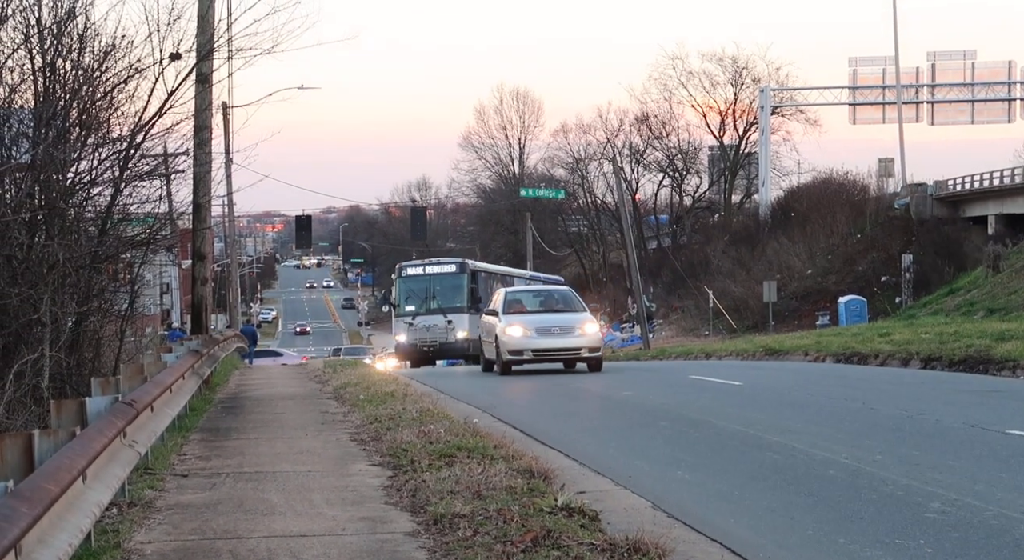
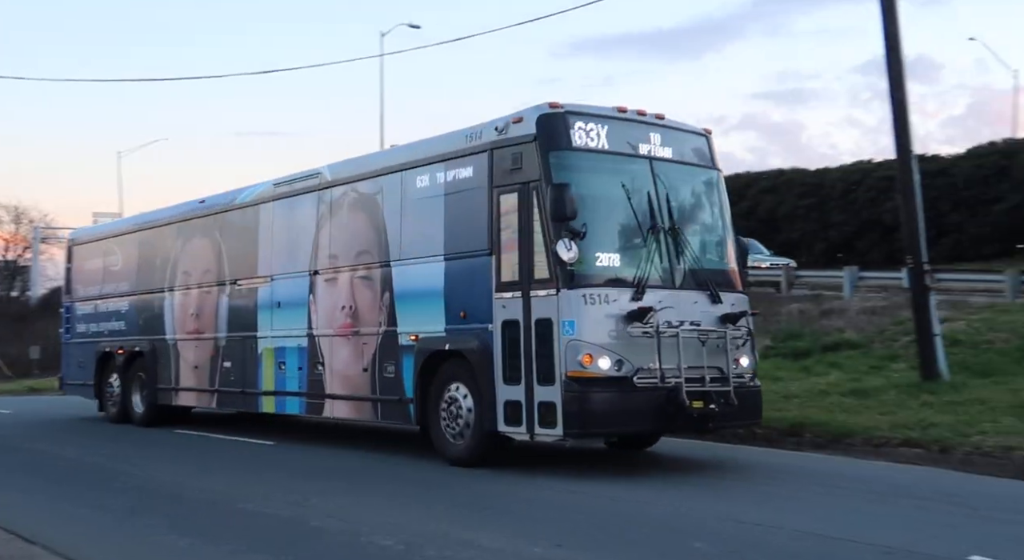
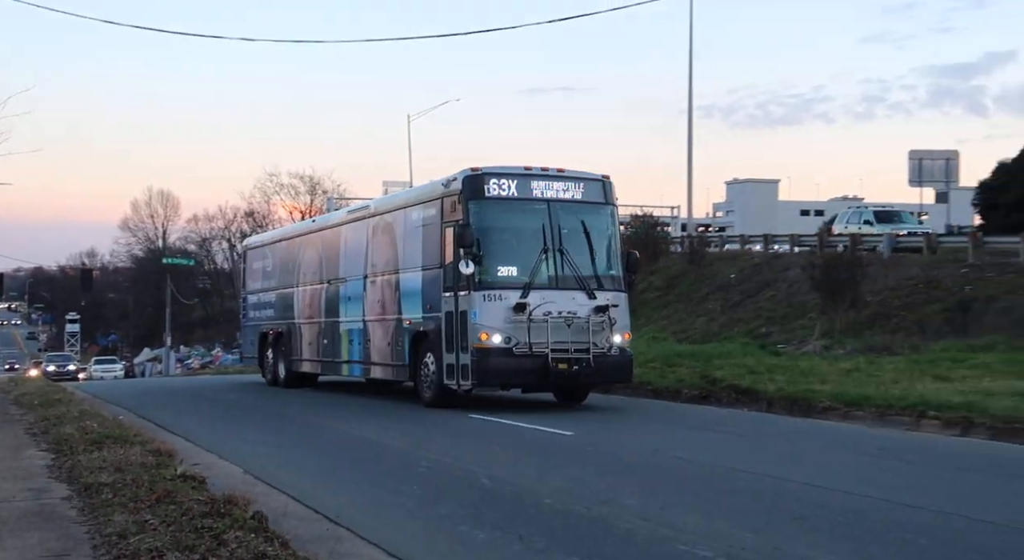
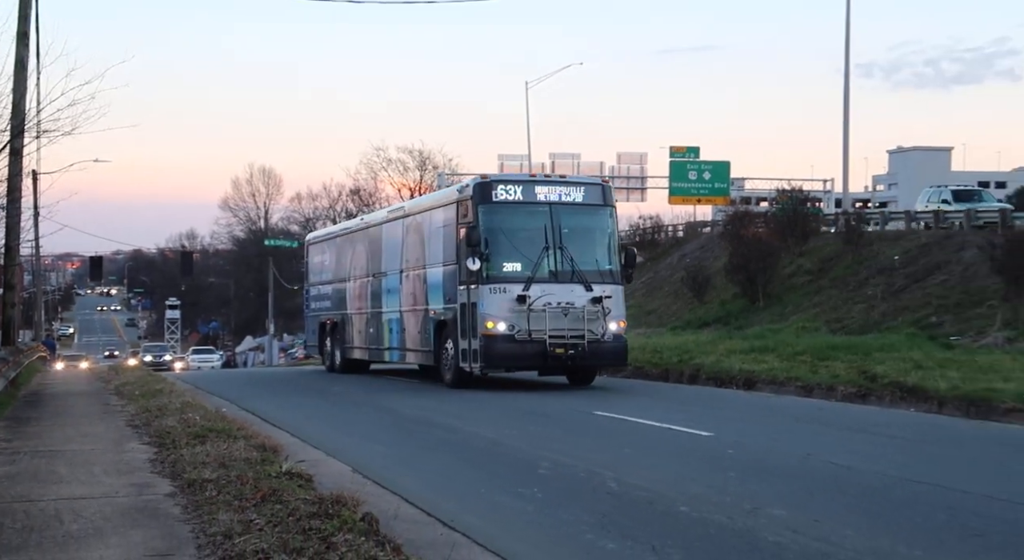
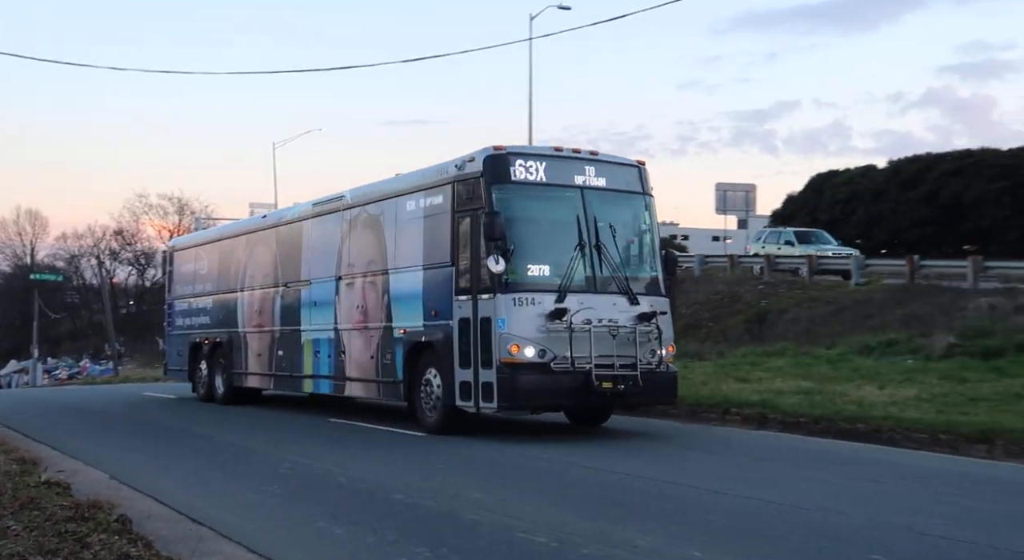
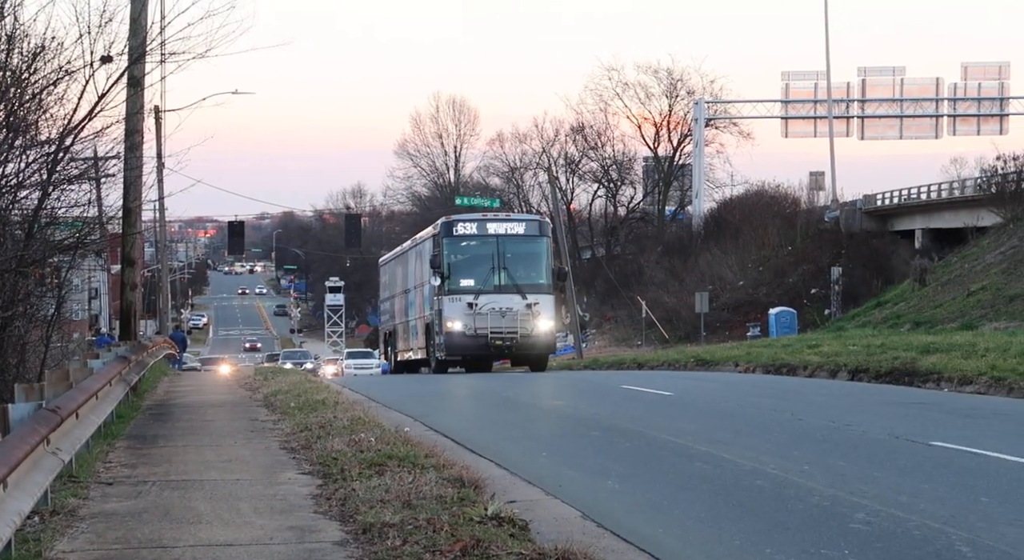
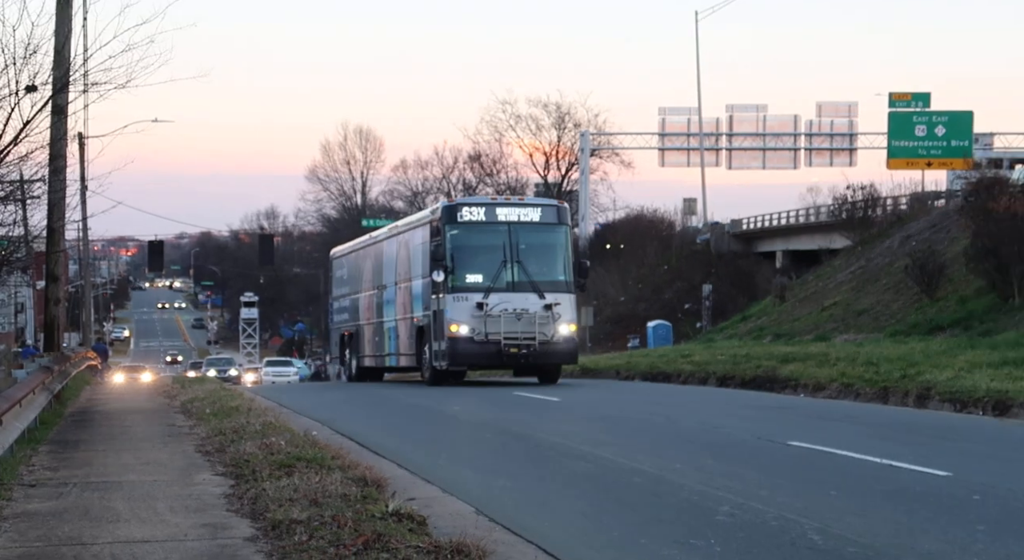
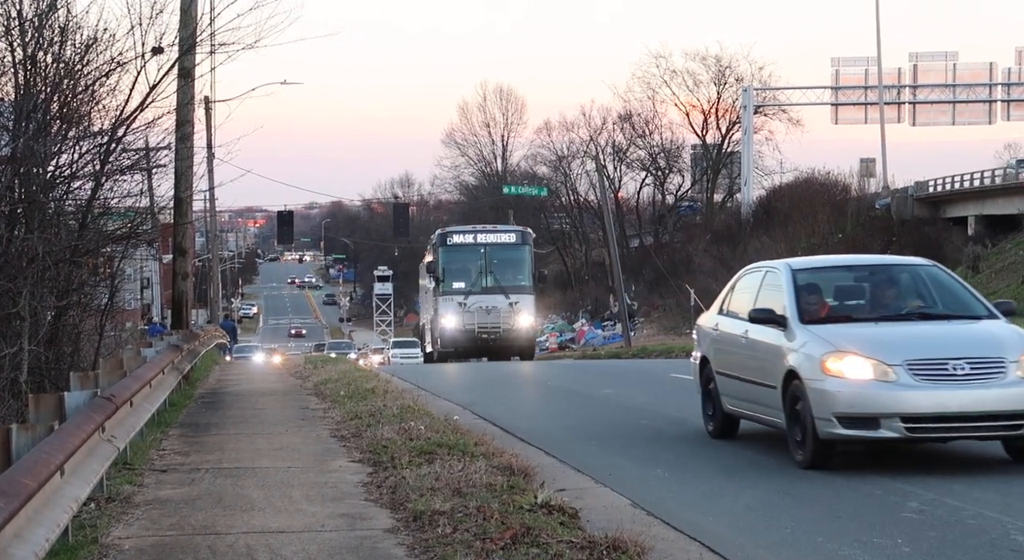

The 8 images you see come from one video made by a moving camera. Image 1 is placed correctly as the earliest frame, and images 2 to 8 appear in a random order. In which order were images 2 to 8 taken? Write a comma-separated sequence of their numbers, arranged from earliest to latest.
8, 6, 7, 4, 3, 5, 2
